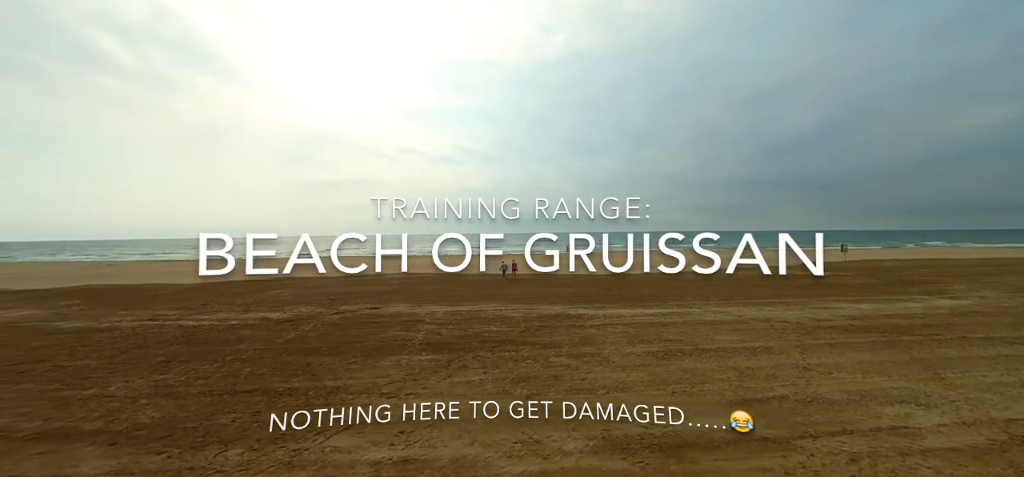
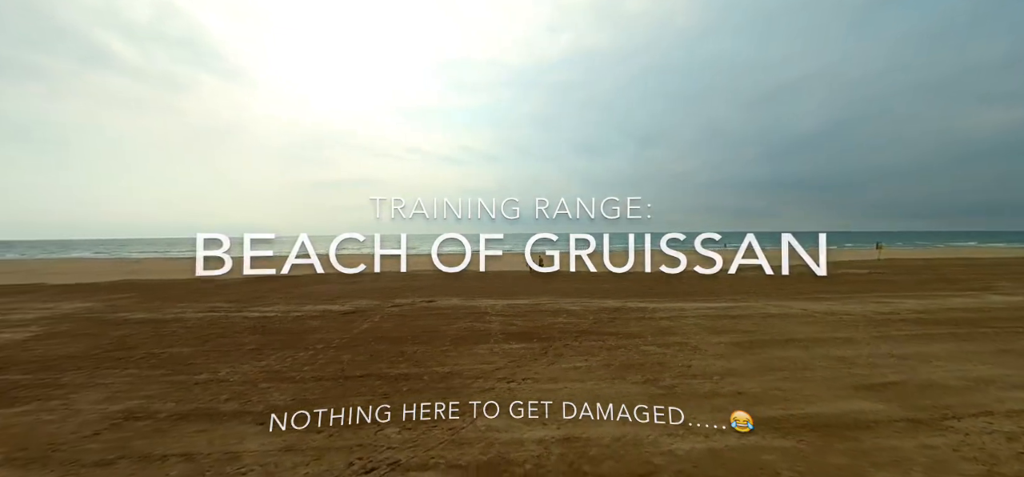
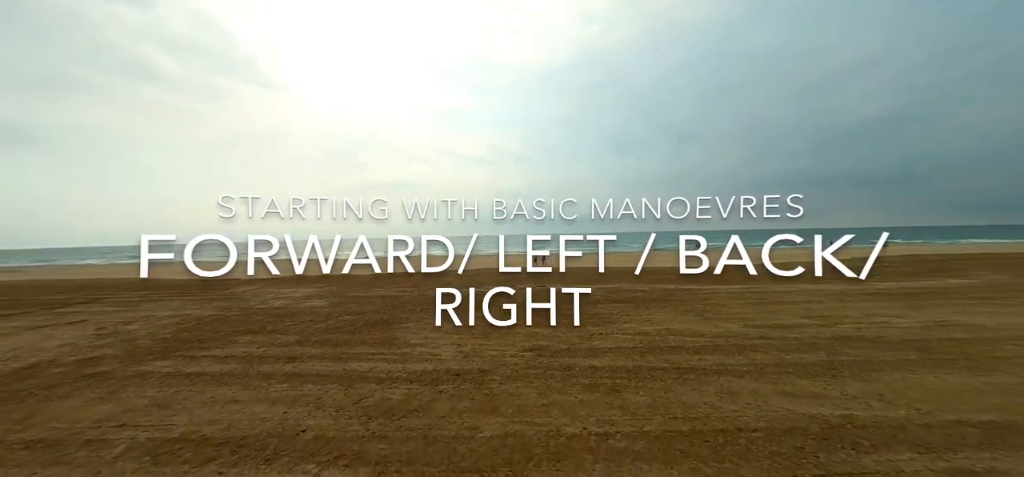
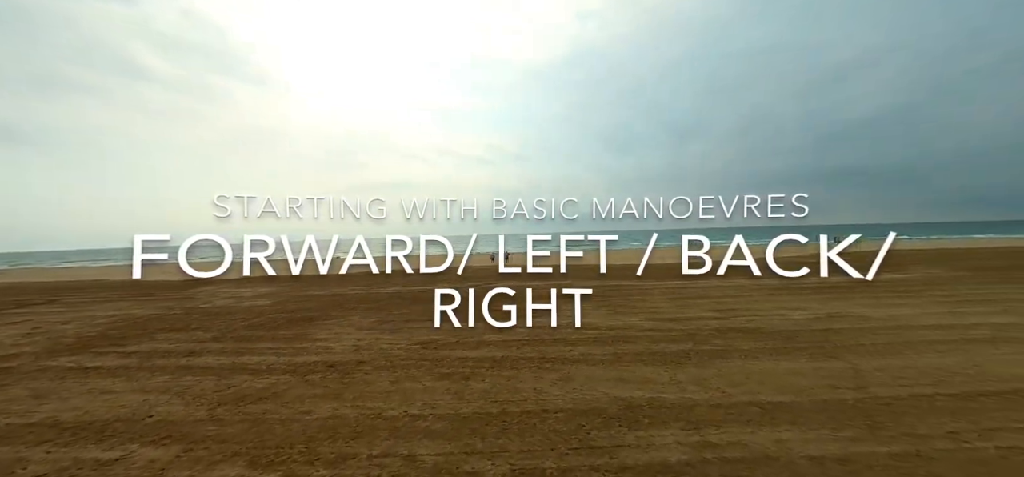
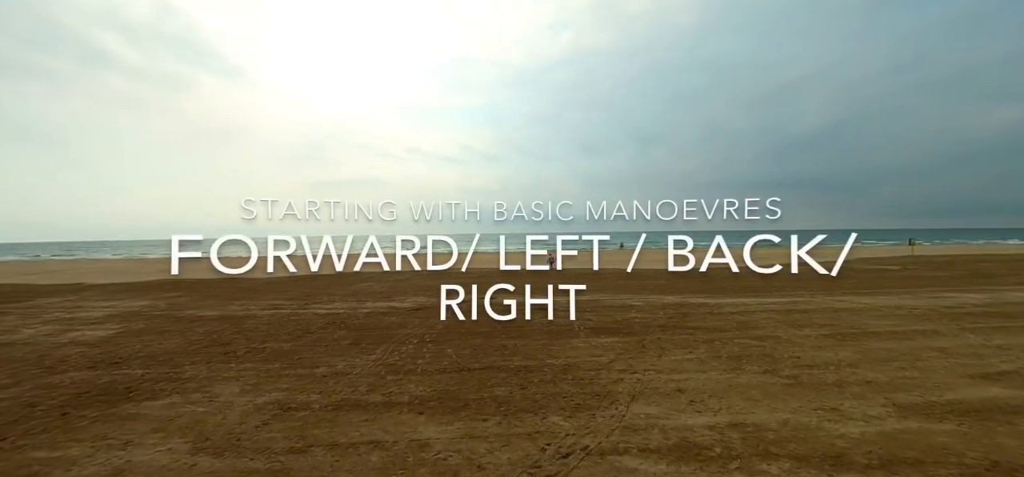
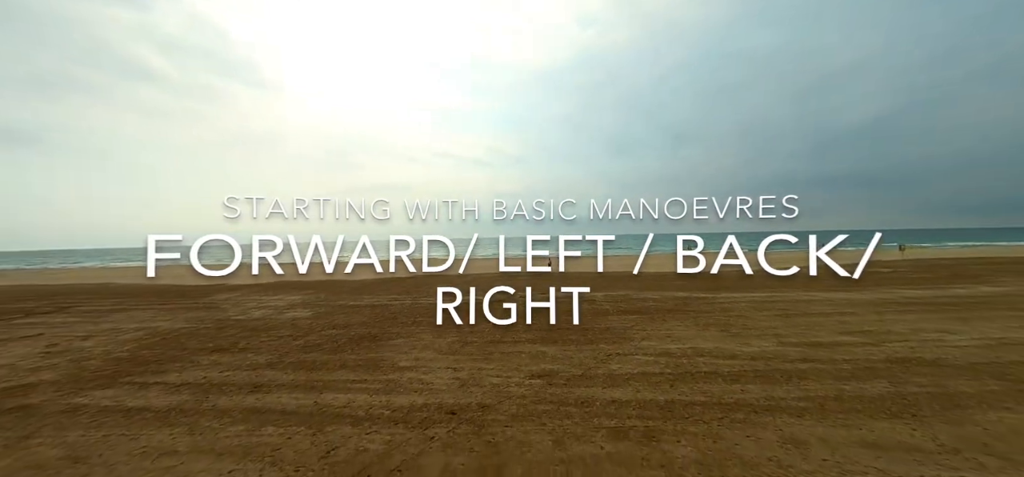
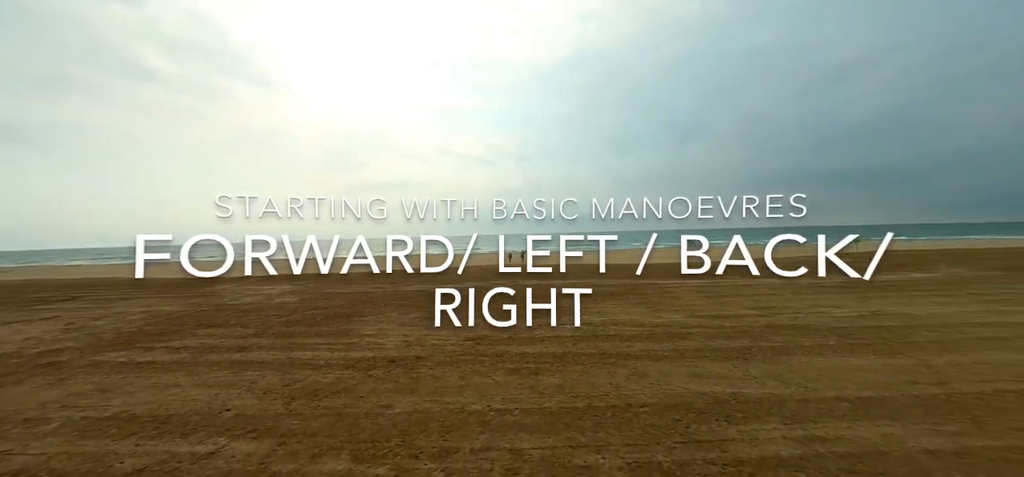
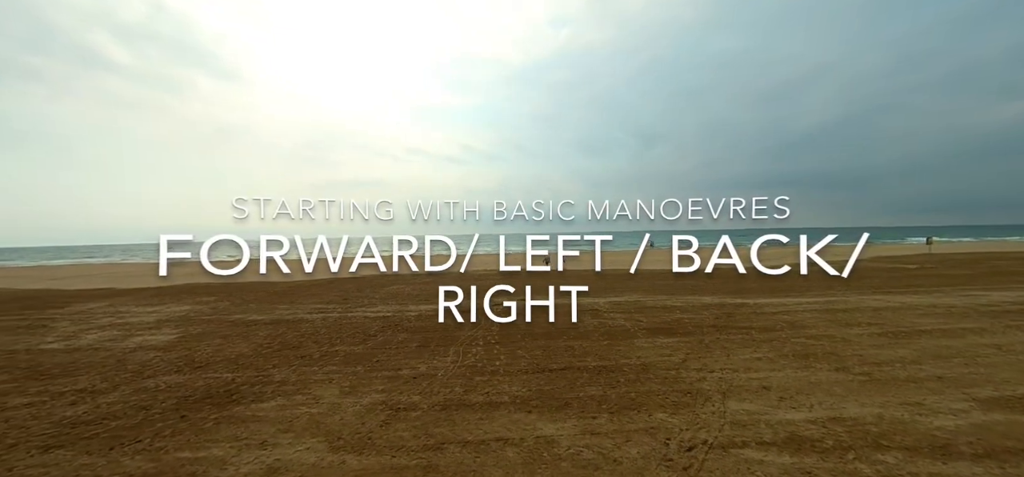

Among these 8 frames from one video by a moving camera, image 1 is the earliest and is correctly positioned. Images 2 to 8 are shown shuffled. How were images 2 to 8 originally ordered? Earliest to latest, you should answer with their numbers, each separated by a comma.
2, 5, 8, 6, 3, 7, 4
